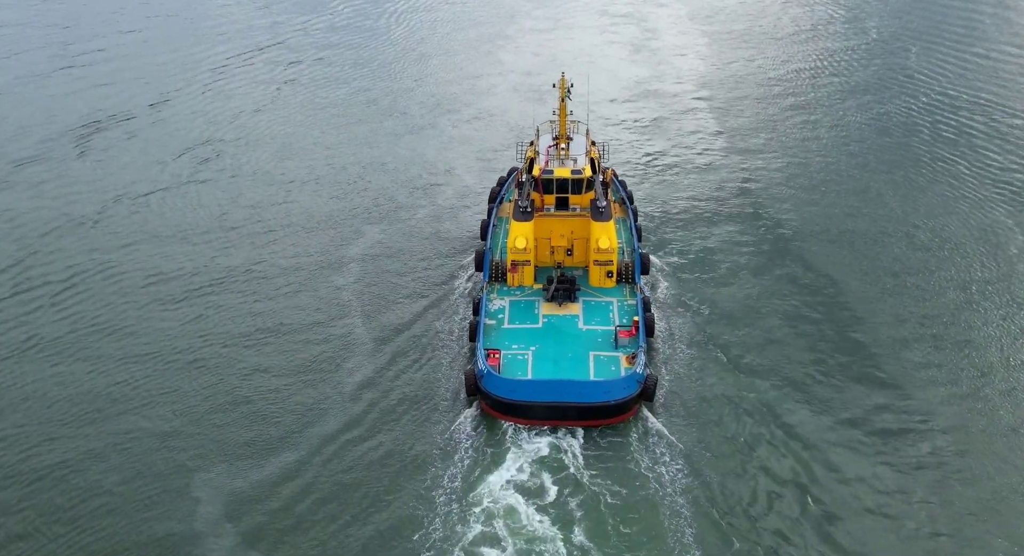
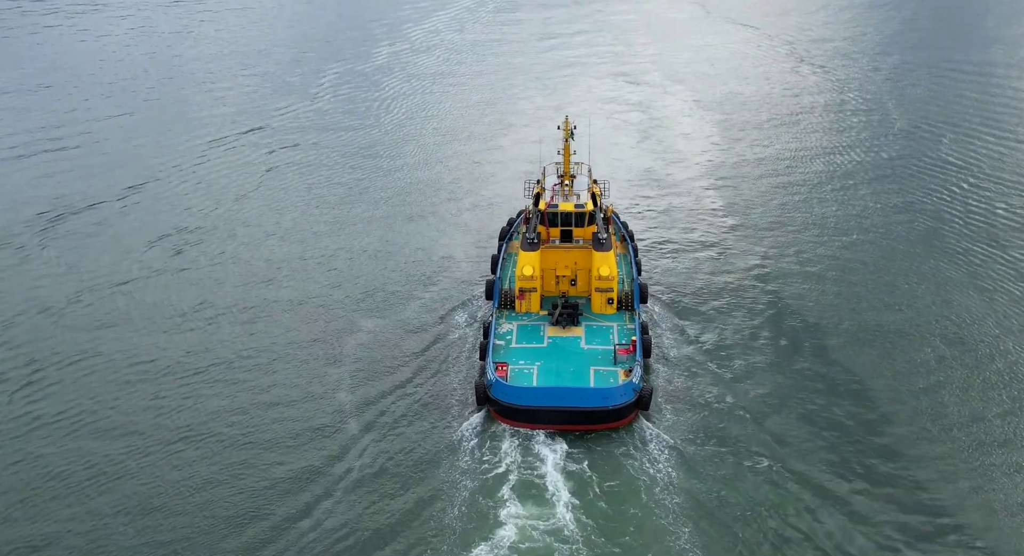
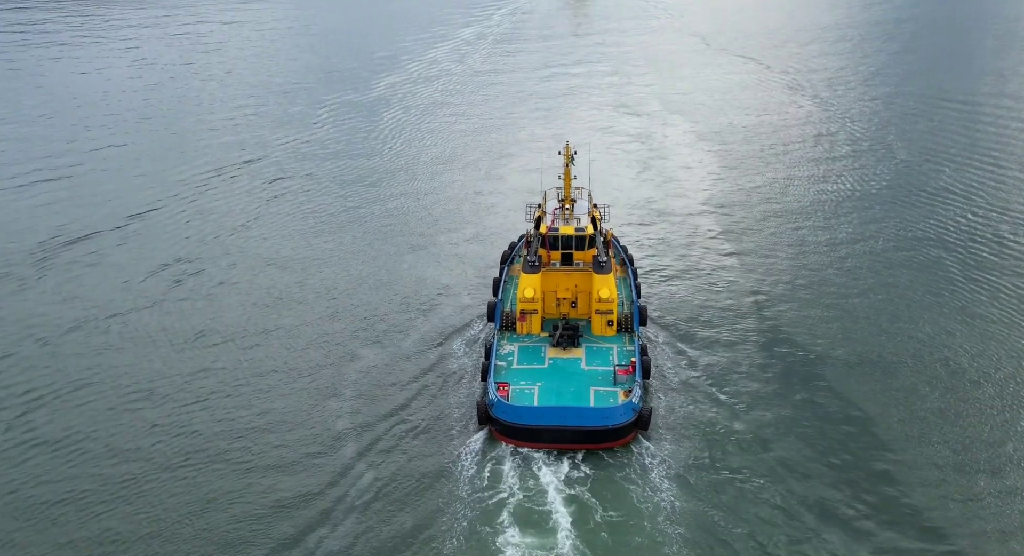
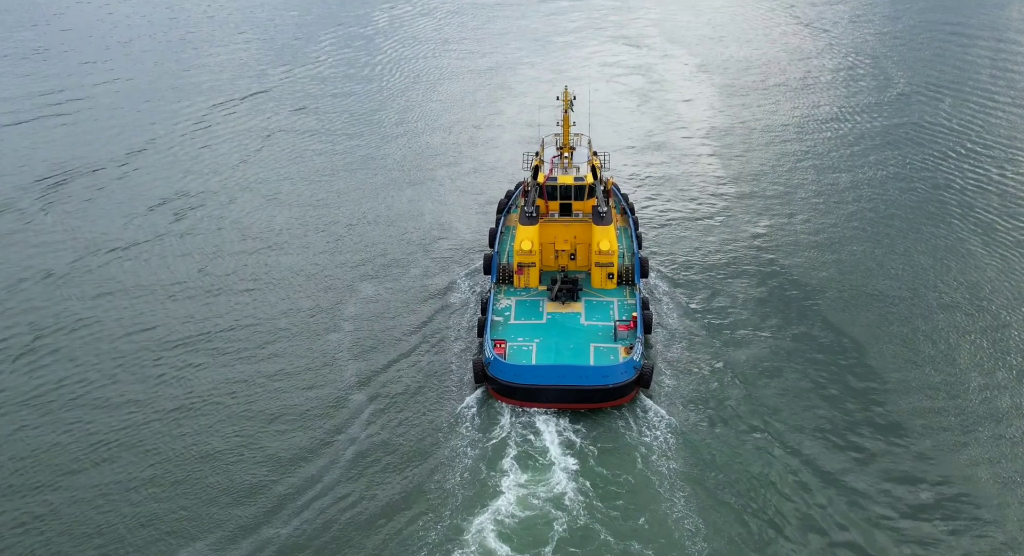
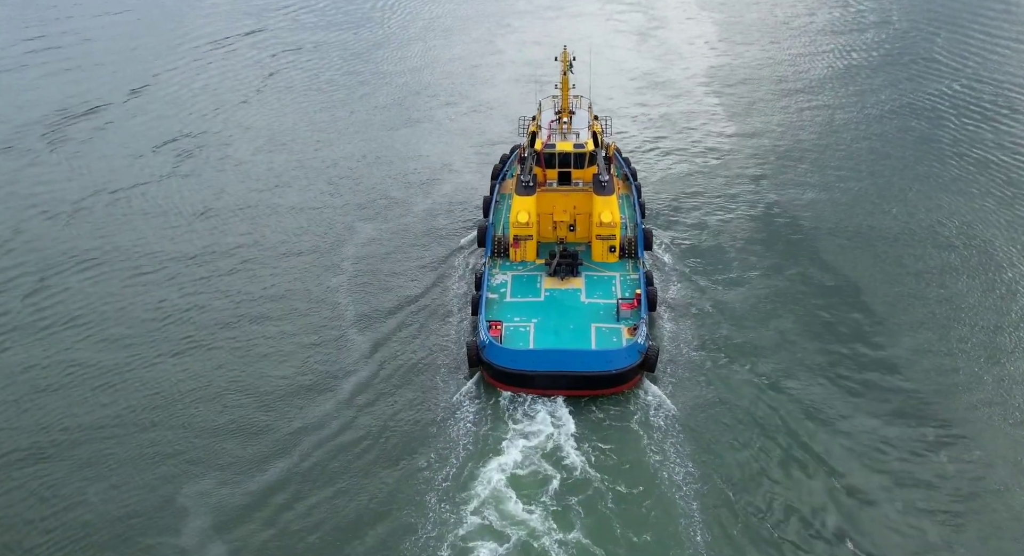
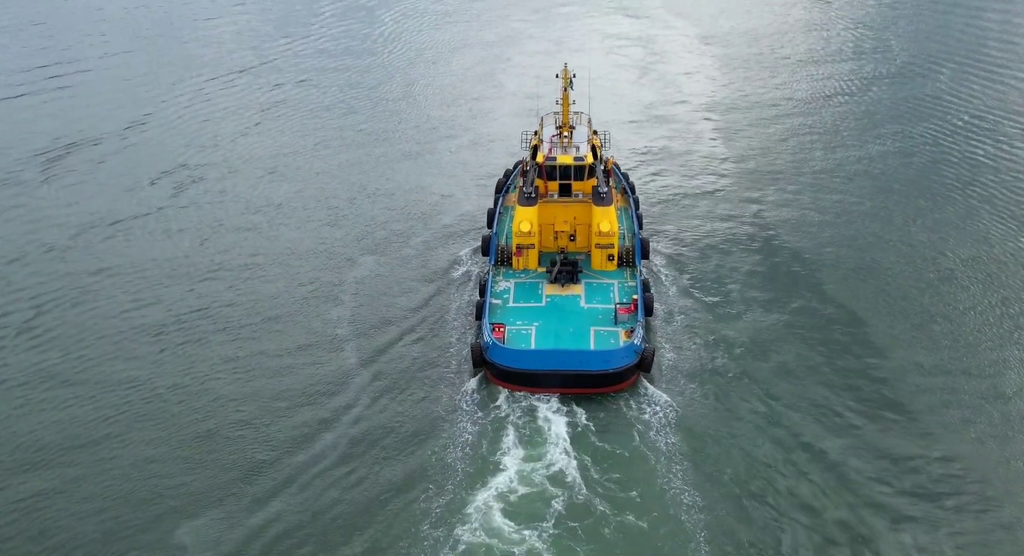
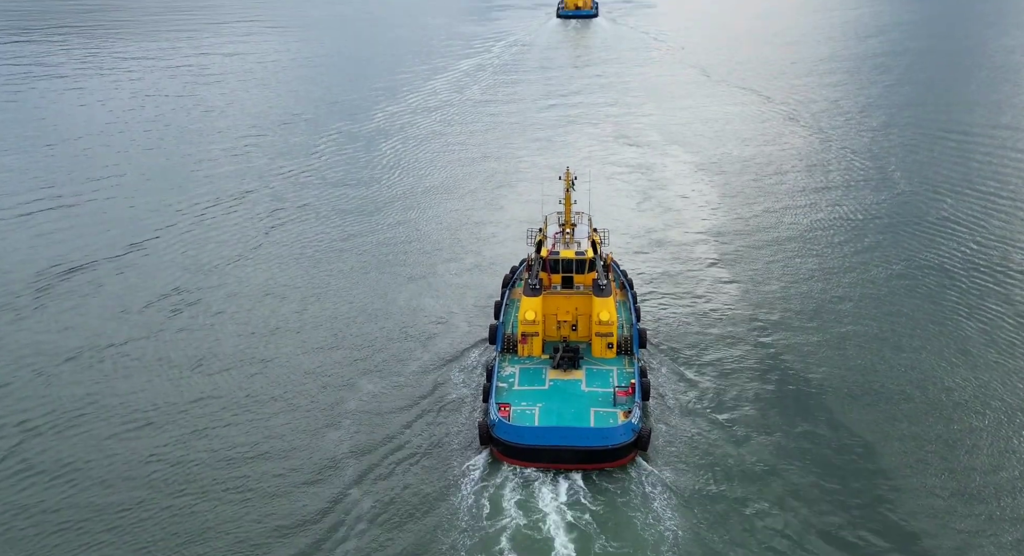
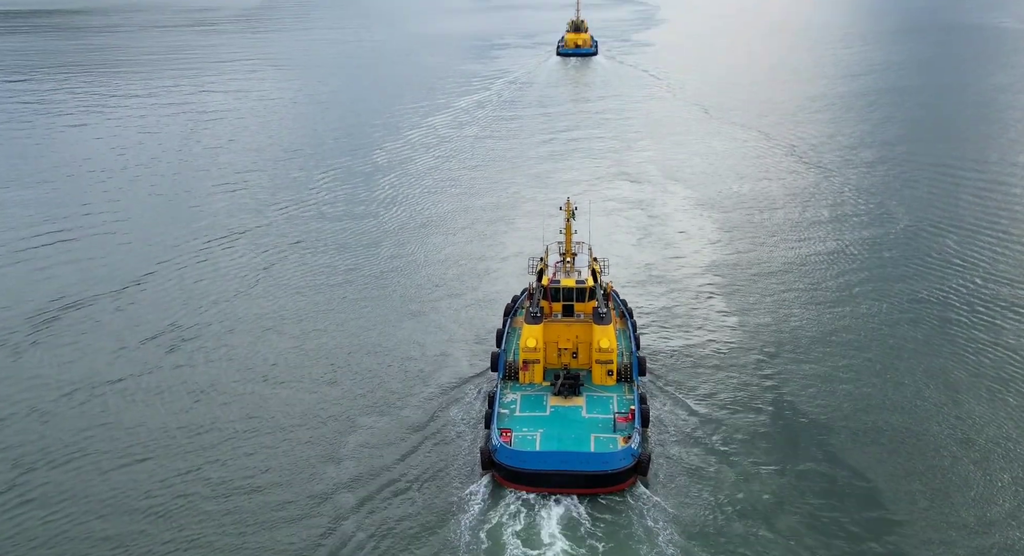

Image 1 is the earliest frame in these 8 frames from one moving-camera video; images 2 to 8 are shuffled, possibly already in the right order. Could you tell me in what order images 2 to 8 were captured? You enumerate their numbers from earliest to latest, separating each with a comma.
5, 6, 4, 2, 3, 7, 8
